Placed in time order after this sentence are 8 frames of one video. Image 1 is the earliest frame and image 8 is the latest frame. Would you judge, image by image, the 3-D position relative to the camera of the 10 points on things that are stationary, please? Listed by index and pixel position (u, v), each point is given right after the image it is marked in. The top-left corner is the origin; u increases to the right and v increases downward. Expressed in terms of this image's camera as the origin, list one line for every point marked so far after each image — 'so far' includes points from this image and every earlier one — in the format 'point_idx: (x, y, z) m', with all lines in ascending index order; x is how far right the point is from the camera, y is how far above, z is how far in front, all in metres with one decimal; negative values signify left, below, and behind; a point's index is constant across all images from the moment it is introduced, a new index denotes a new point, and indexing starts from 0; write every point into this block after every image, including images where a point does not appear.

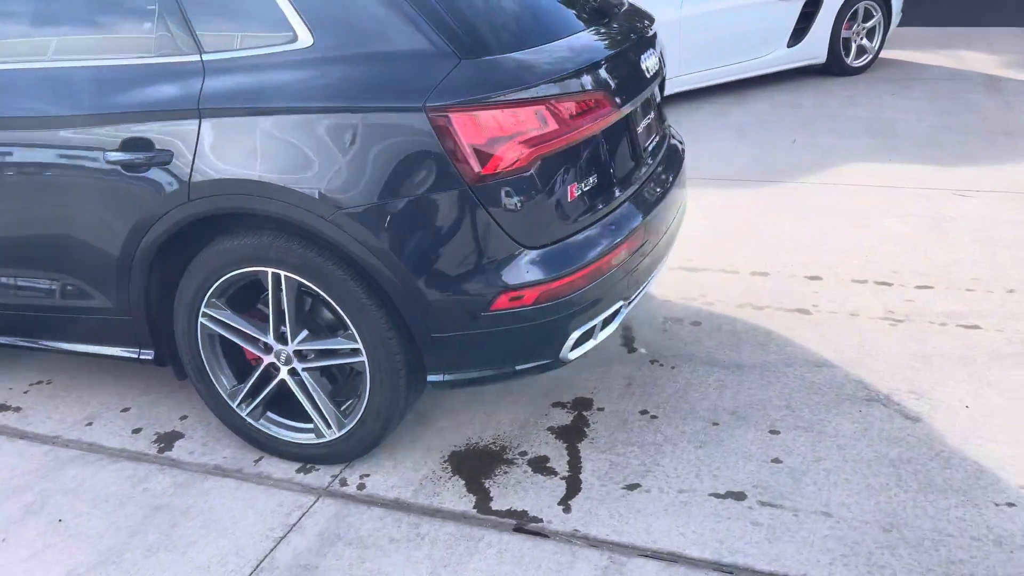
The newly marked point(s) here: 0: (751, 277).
0: (+1.1, 0.0, +3.9) m
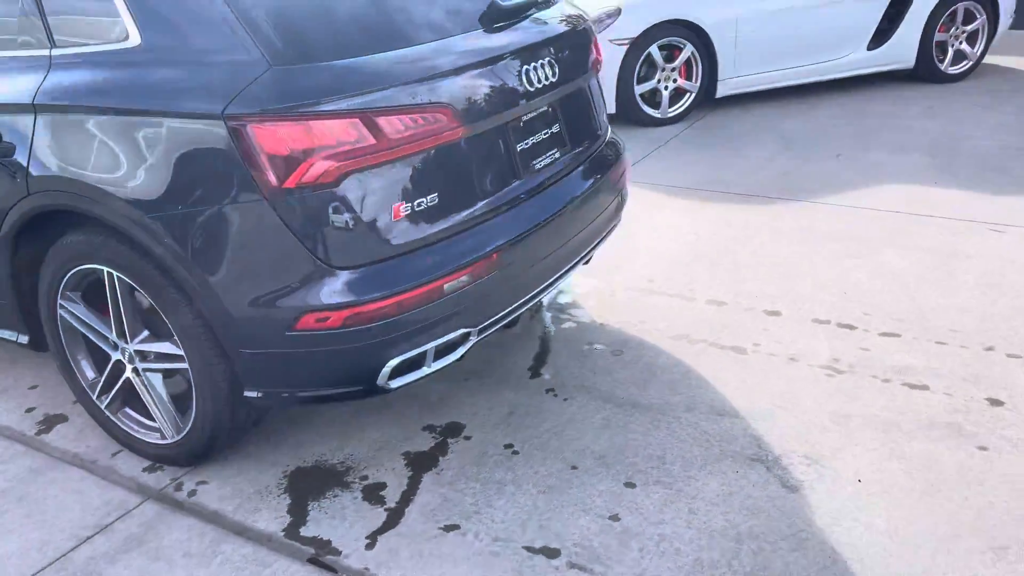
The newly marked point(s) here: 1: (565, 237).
0: (+0.8, -0.1, +3.6) m
1: (+0.1, +0.2, +2.8) m
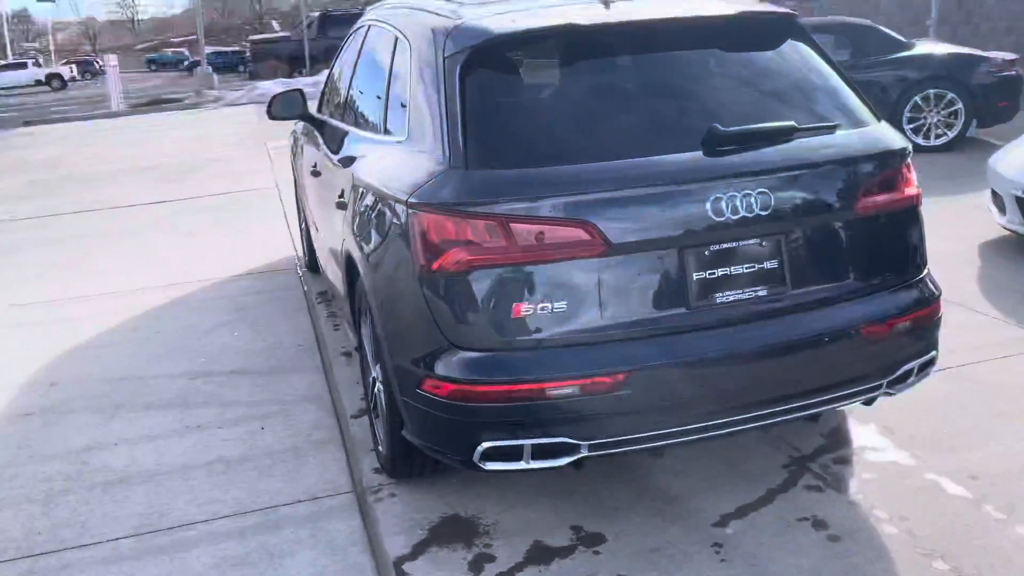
0: (+1.6, -0.8, +2.7) m
1: (+0.7, -0.3, +2.6) m
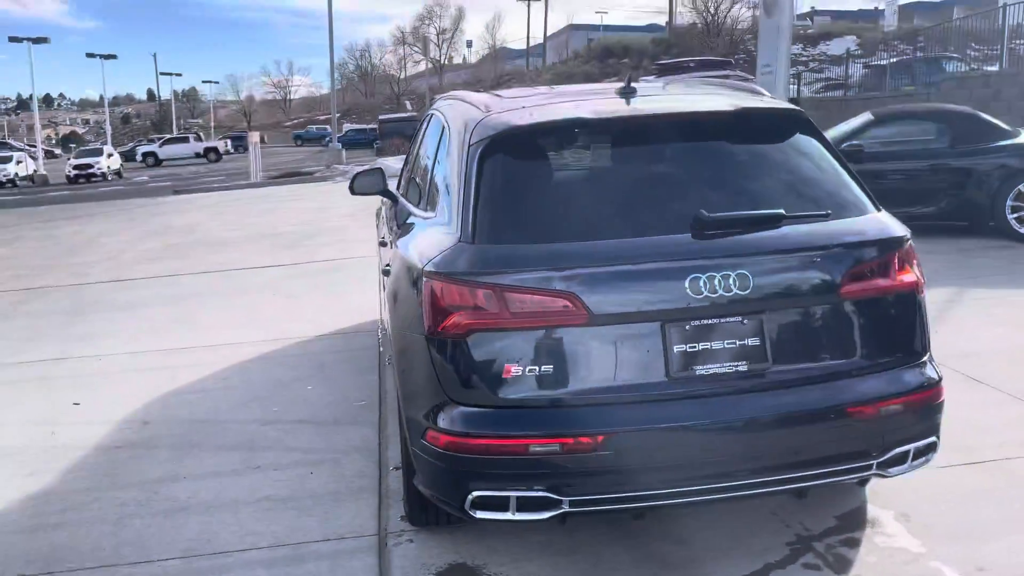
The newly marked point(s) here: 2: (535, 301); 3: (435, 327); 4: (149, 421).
0: (+1.6, -1.1, +2.6) m
1: (+0.7, -0.5, +2.7) m
2: (+0.1, 0.0, +2.7) m
3: (-0.3, -0.1, +2.8) m
4: (-2.1, -0.8, +4.8) m
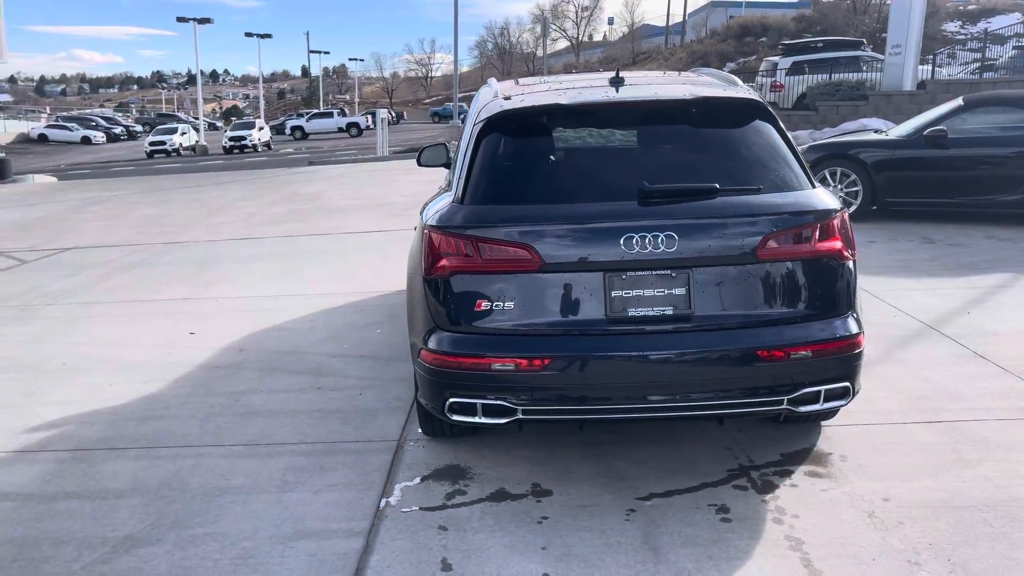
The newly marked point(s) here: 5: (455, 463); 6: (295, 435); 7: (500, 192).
0: (+1.4, -0.9, +3.1) m
1: (+0.5, -0.4, +3.3) m
2: (0.0, +0.2, +3.4) m
3: (-0.3, +0.1, +3.5) m
4: (-1.9, -0.4, +5.9) m
5: (-0.3, -0.8, +3.9) m
6: (-1.1, -0.8, +4.3) m
7: (0.0, +0.4, +3.5) m
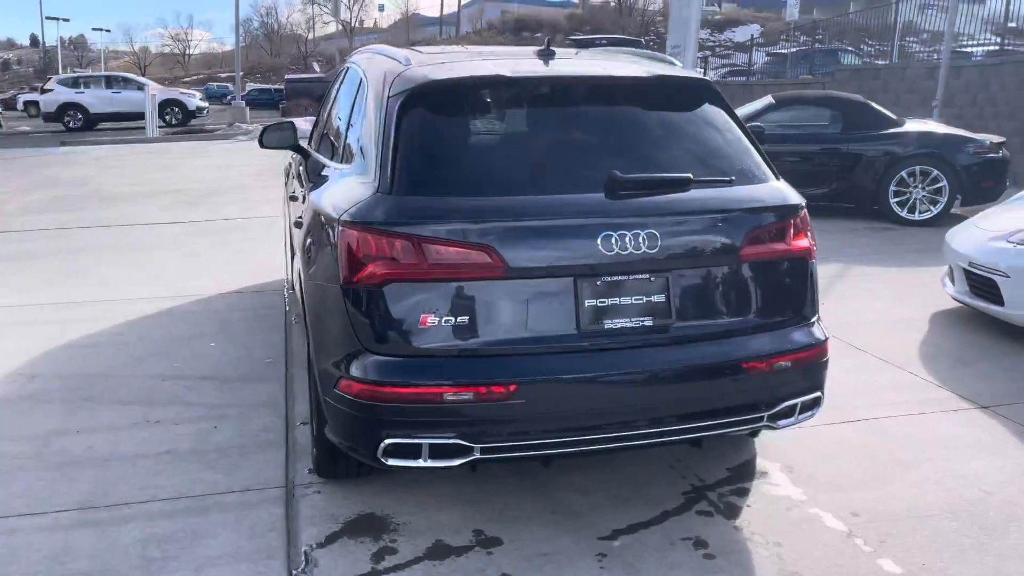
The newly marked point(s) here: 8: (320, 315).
0: (+1.3, -1.0, +2.9) m
1: (+0.4, -0.4, +2.8) m
2: (-0.2, +0.1, +2.7) m
3: (-0.5, 0.0, +2.8) m
4: (-2.6, -0.5, +4.6) m
5: (-0.5, -0.9, +3.2) m
6: (-1.5, -0.8, +3.4) m
7: (-0.3, +0.4, +2.9) m
8: (-0.7, -0.1, +3.0) m
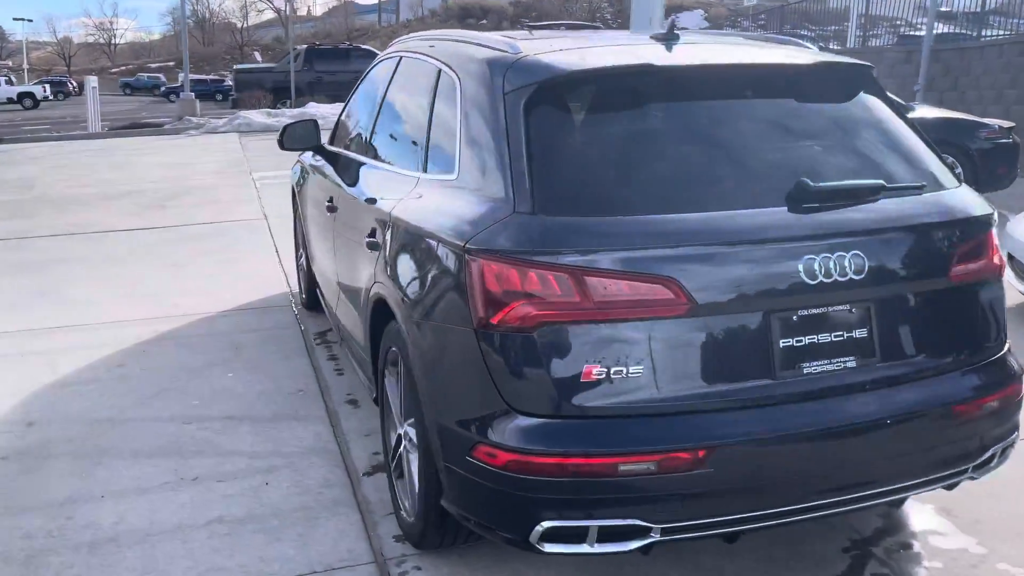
0: (+1.8, -1.0, +2.5) m
1: (+0.9, -0.5, +2.3) m
2: (+0.3, 0.0, +2.2) m
3: (-0.1, -0.1, +2.3) m
4: (-2.3, -0.6, +3.9) m
5: (-0.1, -1.0, +2.7) m
6: (-1.0, -1.0, +2.7) m
7: (+0.2, +0.3, +2.4) m
8: (-0.2, -0.2, +2.5) m
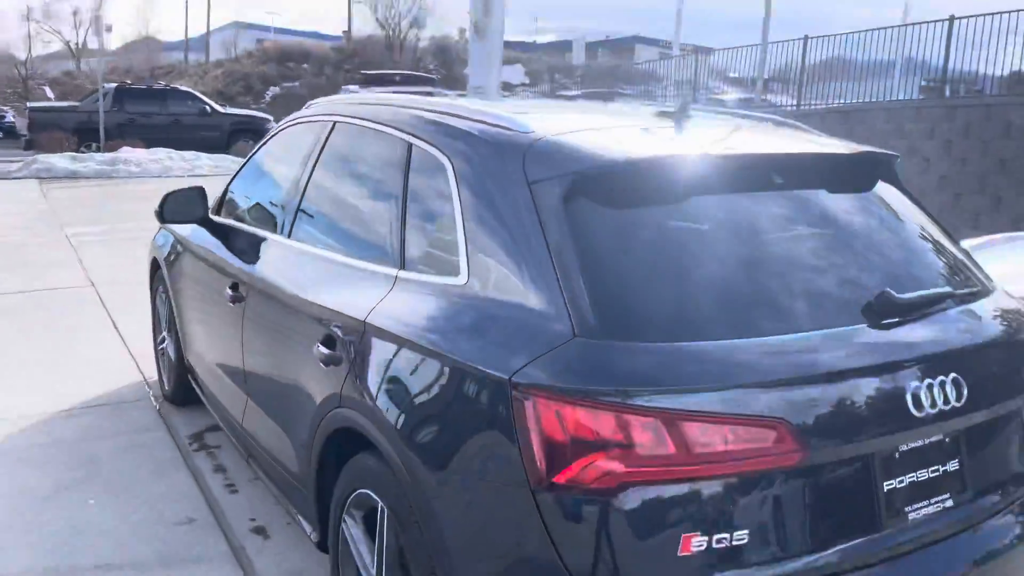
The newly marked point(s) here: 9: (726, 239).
0: (+1.8, -1.3, +2.3) m
1: (+1.0, -0.8, +2.0) m
2: (+0.4, -0.3, +1.8) m
3: (+0.1, -0.4, +1.8) m
4: (-2.4, -1.1, +2.9) m
5: (0.0, -1.3, +2.1) m
6: (-0.9, -1.3, +2.0) m
7: (+0.3, -0.1, +1.9) m
8: (-0.1, -0.5, +1.9) m
9: (+0.5, +0.1, +2.1) m
